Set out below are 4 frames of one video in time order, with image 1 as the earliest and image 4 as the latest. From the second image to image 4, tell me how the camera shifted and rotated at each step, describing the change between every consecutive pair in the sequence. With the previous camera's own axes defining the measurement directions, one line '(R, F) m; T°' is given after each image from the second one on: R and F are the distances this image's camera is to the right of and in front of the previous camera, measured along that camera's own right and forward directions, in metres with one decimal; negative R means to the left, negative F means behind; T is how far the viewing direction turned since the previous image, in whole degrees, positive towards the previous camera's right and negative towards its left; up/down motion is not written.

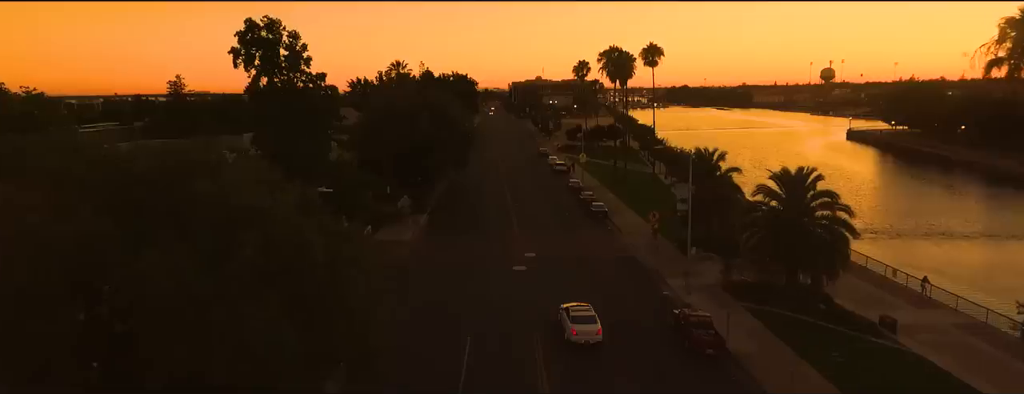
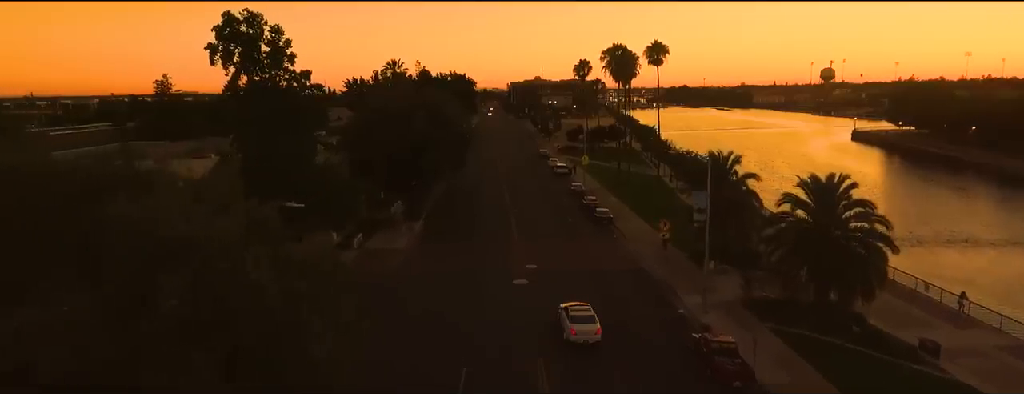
(0.0, +1.9) m; 0°
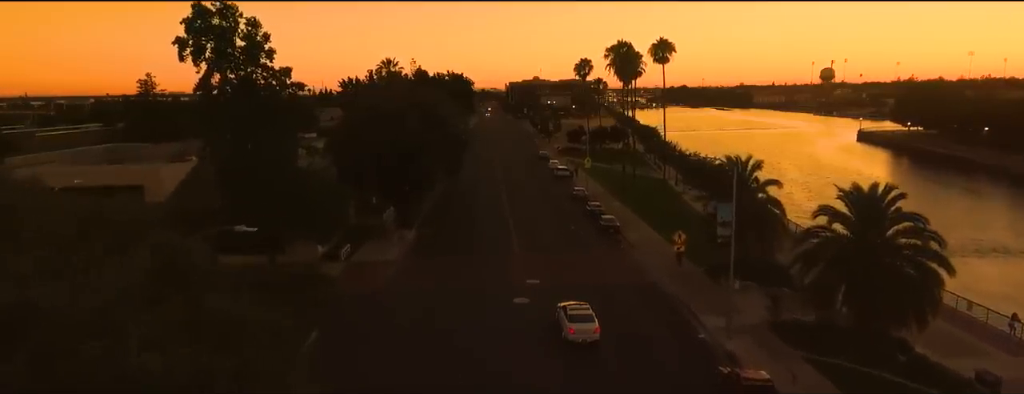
(0.0, +2.2) m; 0°
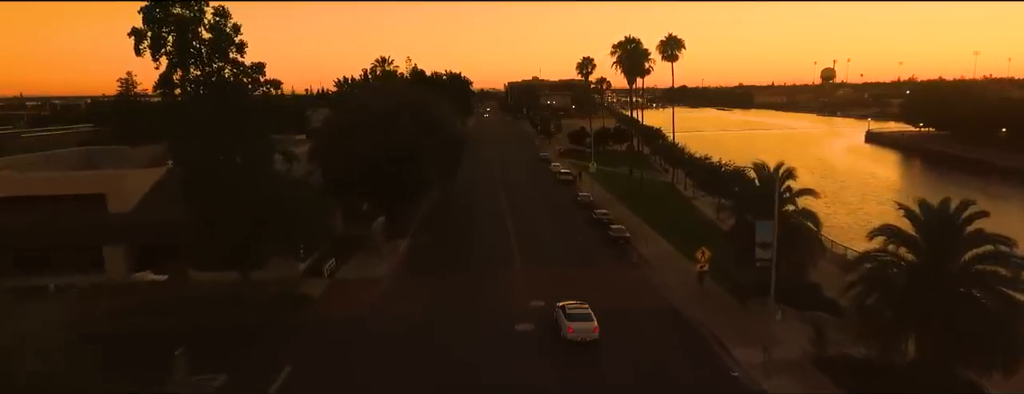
(-0.1, +2.5) m; 0°
